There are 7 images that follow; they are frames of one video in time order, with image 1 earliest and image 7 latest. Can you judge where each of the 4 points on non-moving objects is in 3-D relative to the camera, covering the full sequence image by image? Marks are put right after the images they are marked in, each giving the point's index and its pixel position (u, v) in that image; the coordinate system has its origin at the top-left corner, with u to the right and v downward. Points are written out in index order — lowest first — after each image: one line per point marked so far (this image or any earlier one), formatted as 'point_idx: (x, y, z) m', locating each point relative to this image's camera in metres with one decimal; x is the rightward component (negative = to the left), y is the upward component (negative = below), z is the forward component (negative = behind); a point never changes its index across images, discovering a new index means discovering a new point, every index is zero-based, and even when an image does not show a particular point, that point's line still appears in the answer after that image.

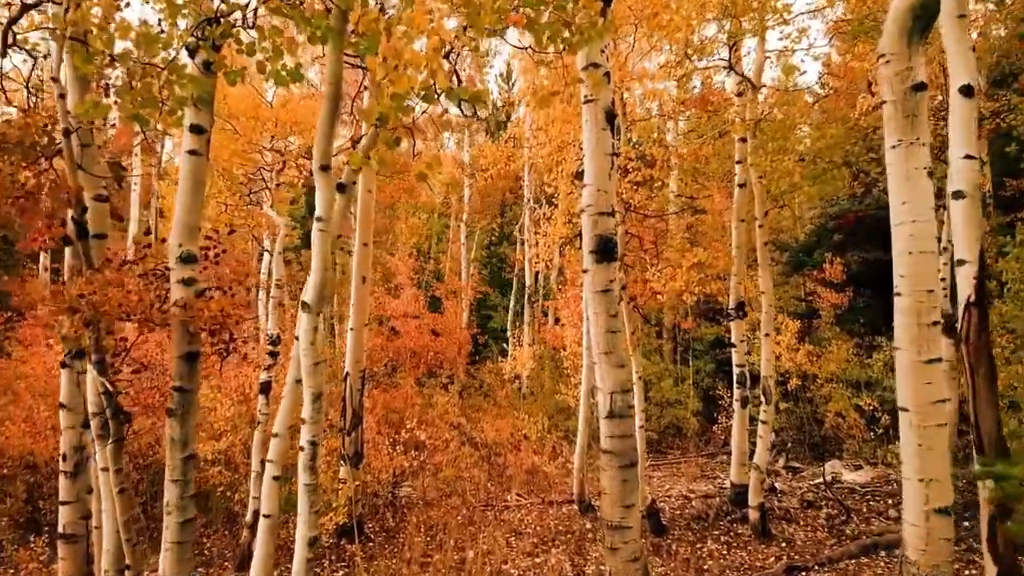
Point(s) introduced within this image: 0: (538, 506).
0: (+0.3, -2.4, +11.6) m
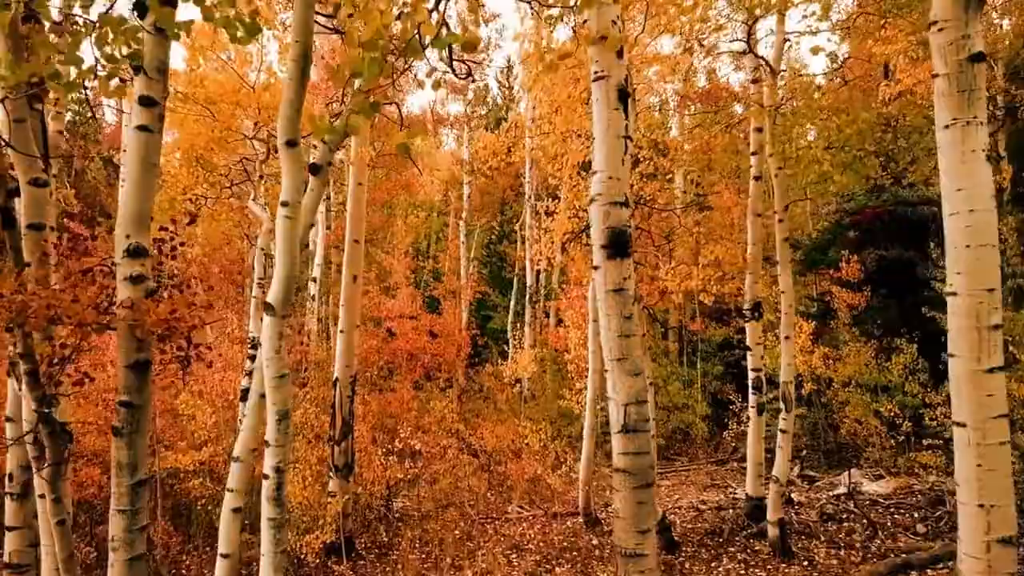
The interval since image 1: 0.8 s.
0: (+0.3, -2.4, +11.0) m
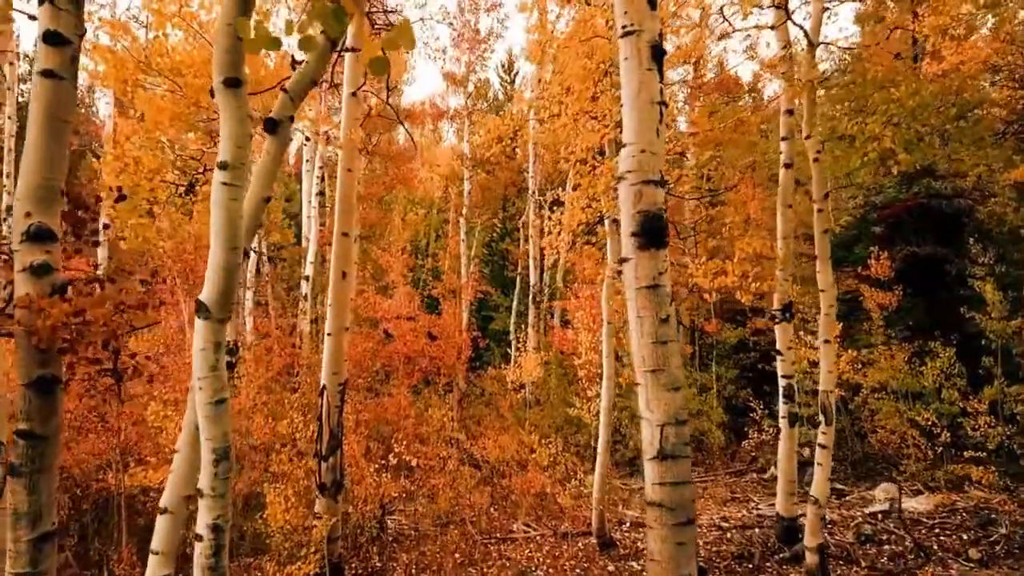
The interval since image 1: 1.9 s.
0: (+0.4, -2.4, +10.0) m
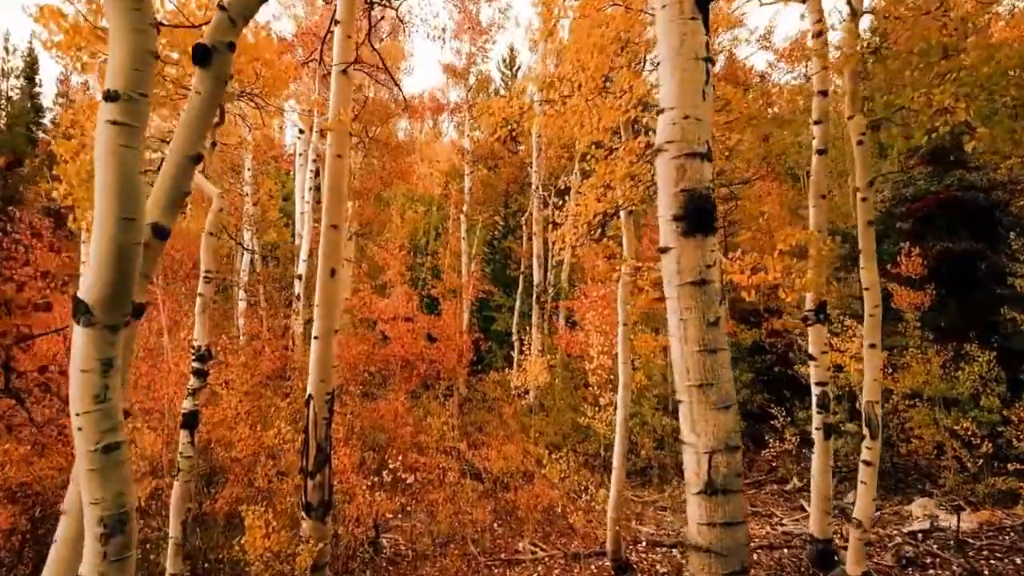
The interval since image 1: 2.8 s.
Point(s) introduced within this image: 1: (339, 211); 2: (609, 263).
0: (+0.4, -2.4, +9.1) m
1: (-1.3, +0.6, +7.9) m
2: (+1.0, +0.2, +10.2) m
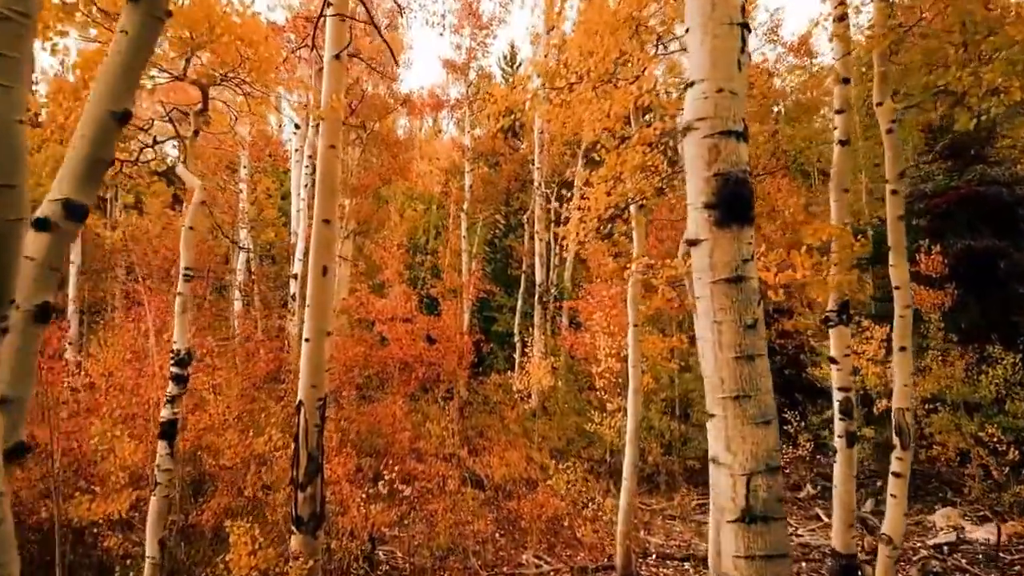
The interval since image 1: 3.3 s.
0: (+0.4, -2.4, +8.6) m
1: (-1.3, +0.6, +7.4) m
2: (+1.0, +0.3, +9.7) m
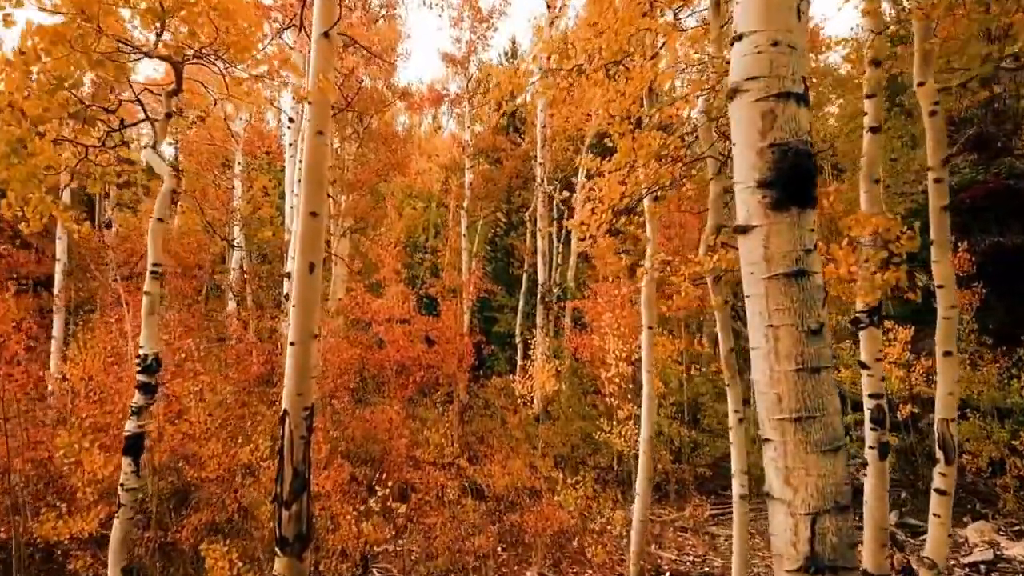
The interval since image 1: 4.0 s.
0: (+0.5, -2.4, +8.0) m
1: (-1.2, +0.6, +6.8) m
2: (+1.0, +0.3, +9.1) m
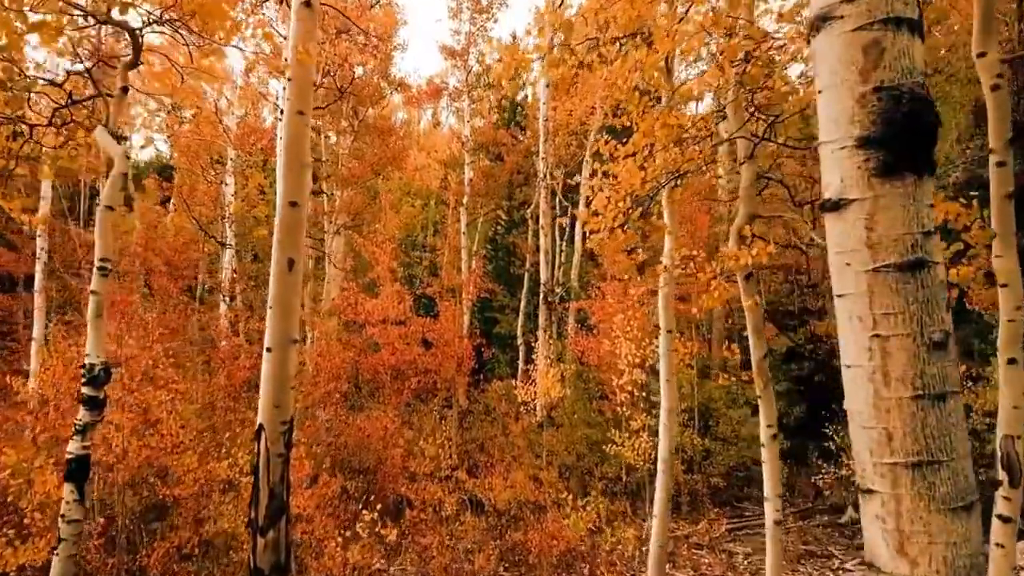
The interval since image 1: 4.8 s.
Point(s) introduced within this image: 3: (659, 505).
0: (+0.5, -2.4, +7.3) m
1: (-1.2, +0.6, +6.0) m
2: (+1.0, +0.3, +8.4) m
3: (+1.0, -1.4, +6.9) m
